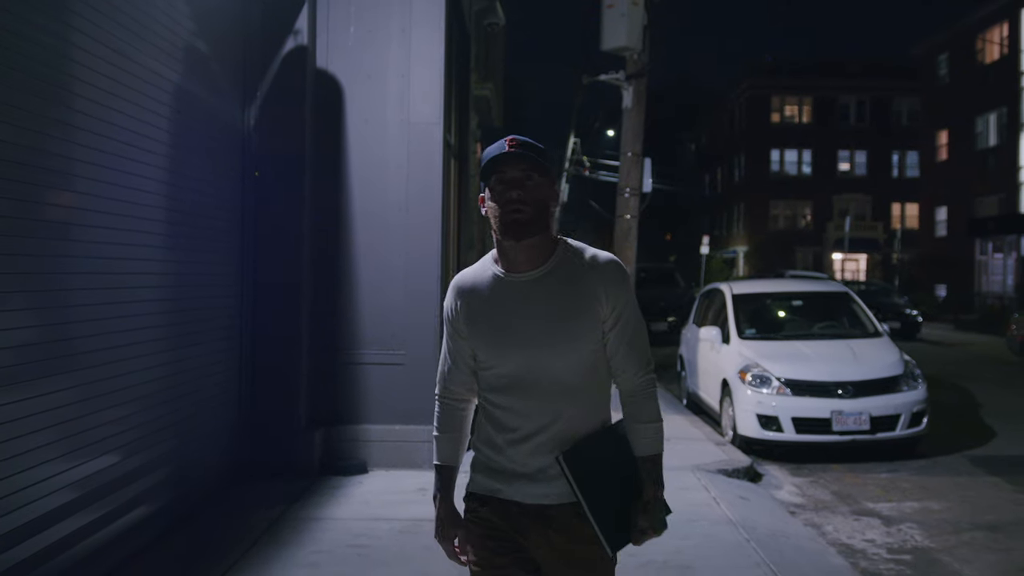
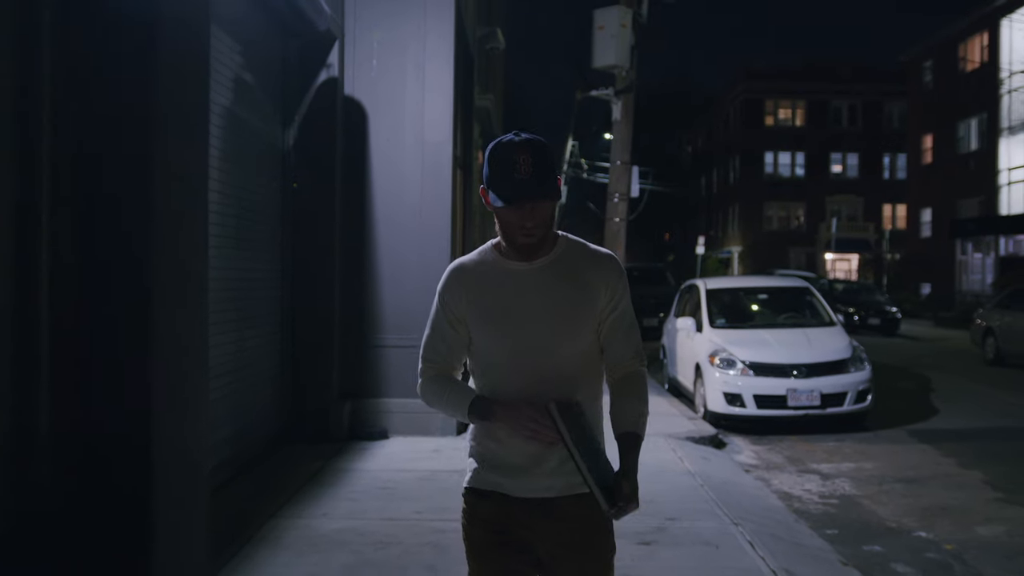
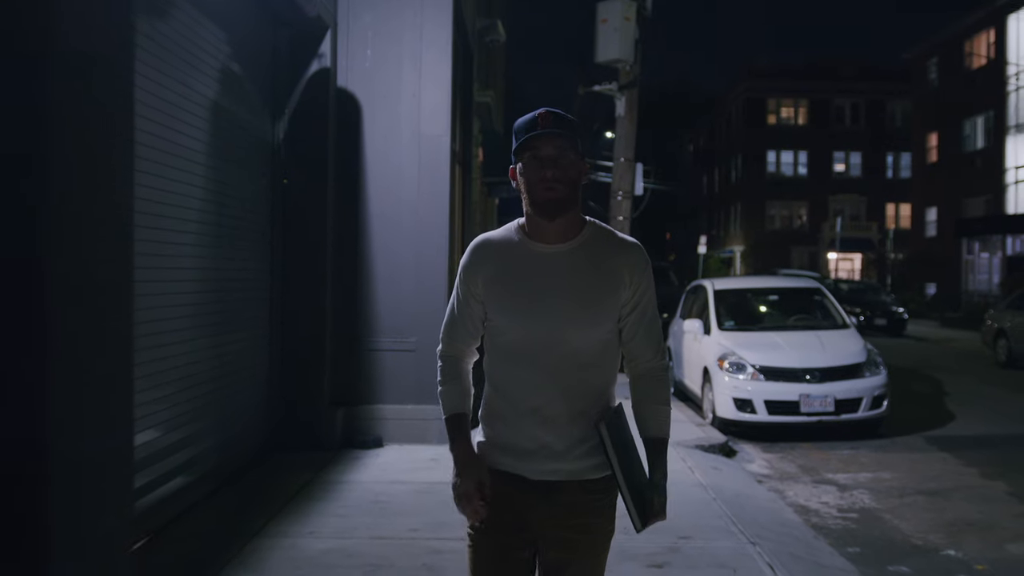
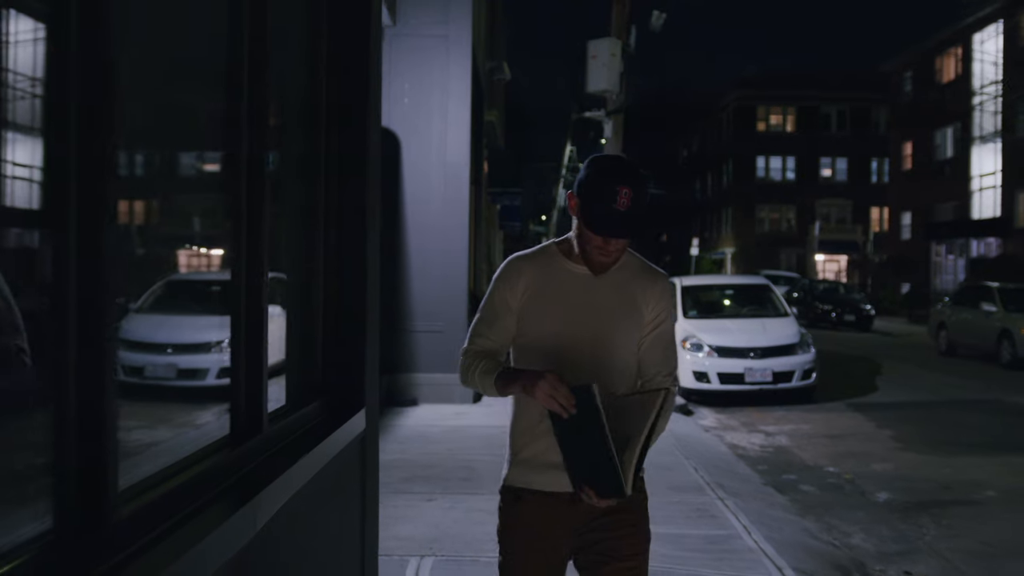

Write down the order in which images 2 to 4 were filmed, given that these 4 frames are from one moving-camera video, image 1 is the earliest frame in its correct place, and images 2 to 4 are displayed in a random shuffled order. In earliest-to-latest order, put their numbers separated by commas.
3, 2, 4
